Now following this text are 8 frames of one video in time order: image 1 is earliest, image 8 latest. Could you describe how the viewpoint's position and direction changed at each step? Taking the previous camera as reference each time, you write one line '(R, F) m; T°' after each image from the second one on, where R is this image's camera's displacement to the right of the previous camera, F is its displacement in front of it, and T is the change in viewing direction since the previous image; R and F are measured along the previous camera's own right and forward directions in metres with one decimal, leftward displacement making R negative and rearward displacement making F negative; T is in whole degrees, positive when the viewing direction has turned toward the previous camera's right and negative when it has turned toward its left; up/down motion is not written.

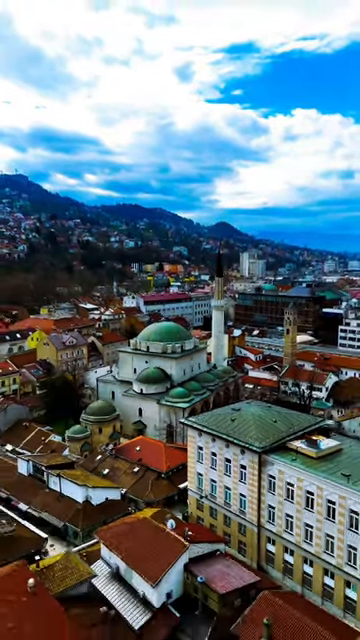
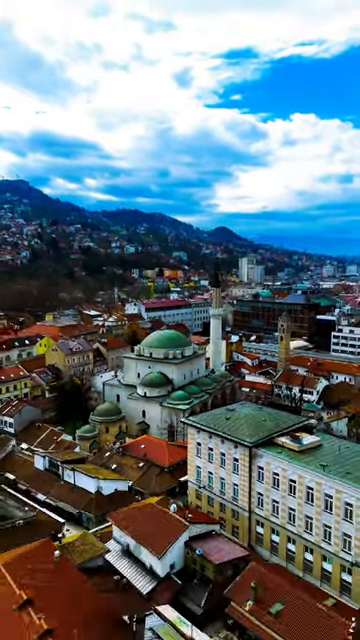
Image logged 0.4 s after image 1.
(0.0, -2.3) m; 0°
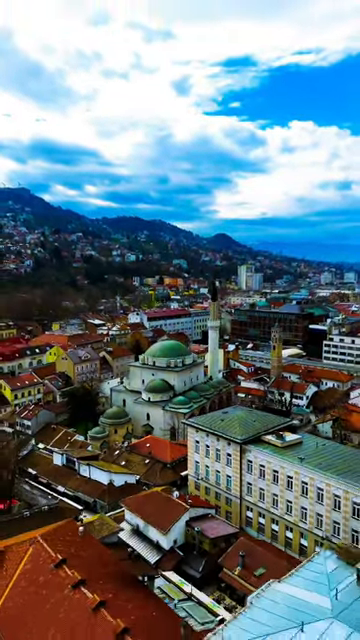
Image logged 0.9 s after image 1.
(-0.1, -3.1) m; 0°
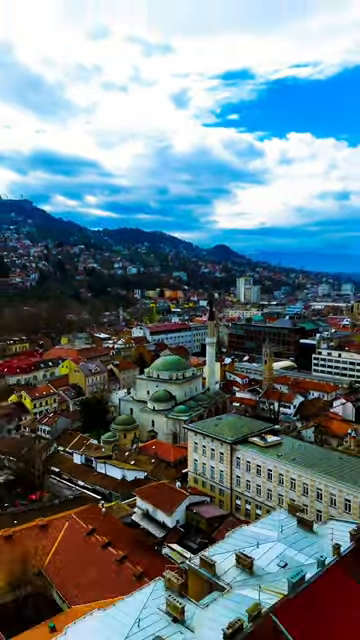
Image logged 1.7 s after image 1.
(-0.1, -4.6) m; 0°
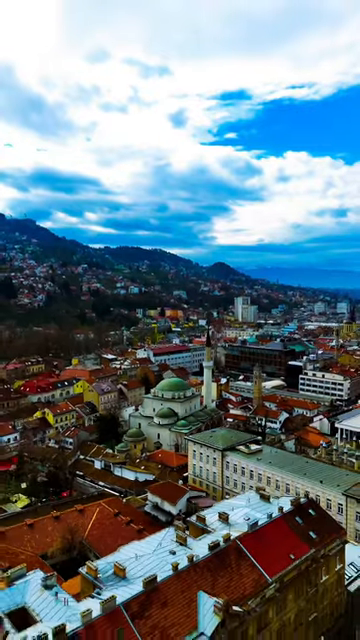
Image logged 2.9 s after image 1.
(-0.2, -6.9) m; 0°
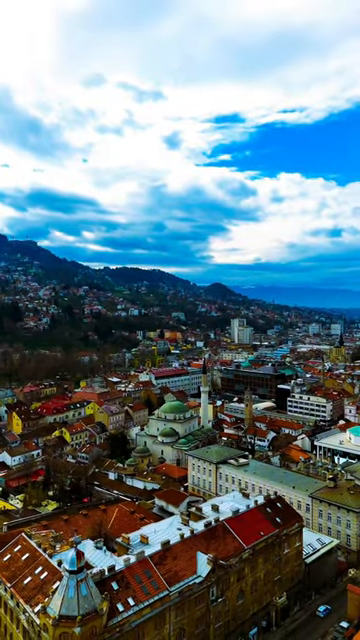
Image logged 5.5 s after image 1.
(-0.3, -7.2) m; 0°
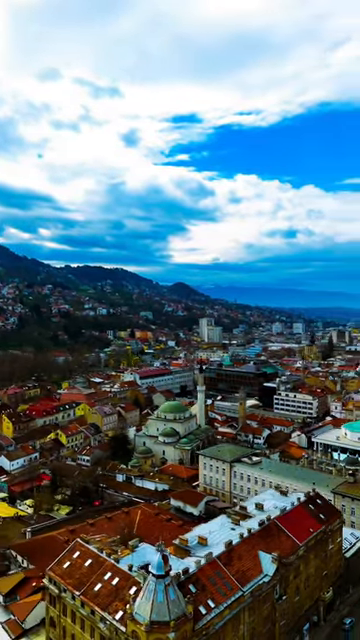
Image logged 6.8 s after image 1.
(-4.4, +0.3) m; +5°
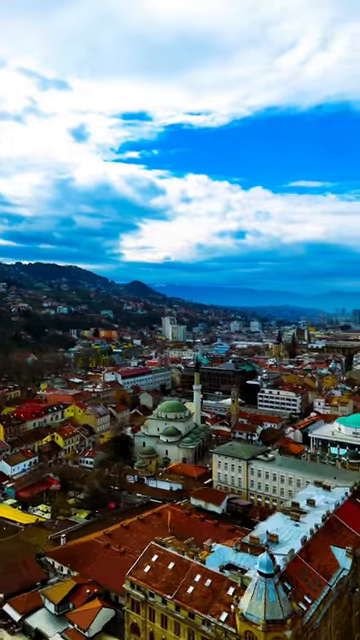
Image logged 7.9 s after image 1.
(-5.3, +0.4) m; +6°
